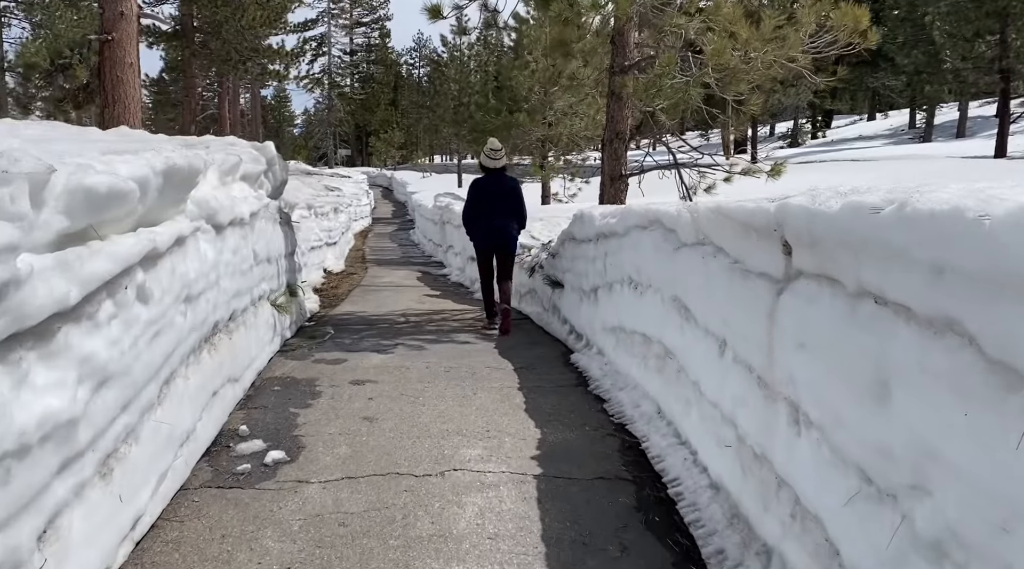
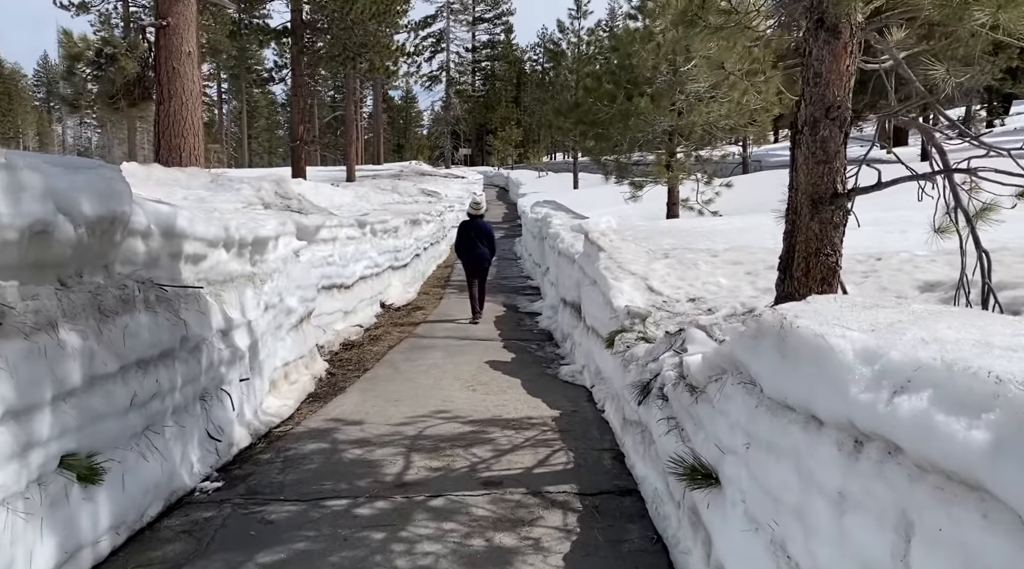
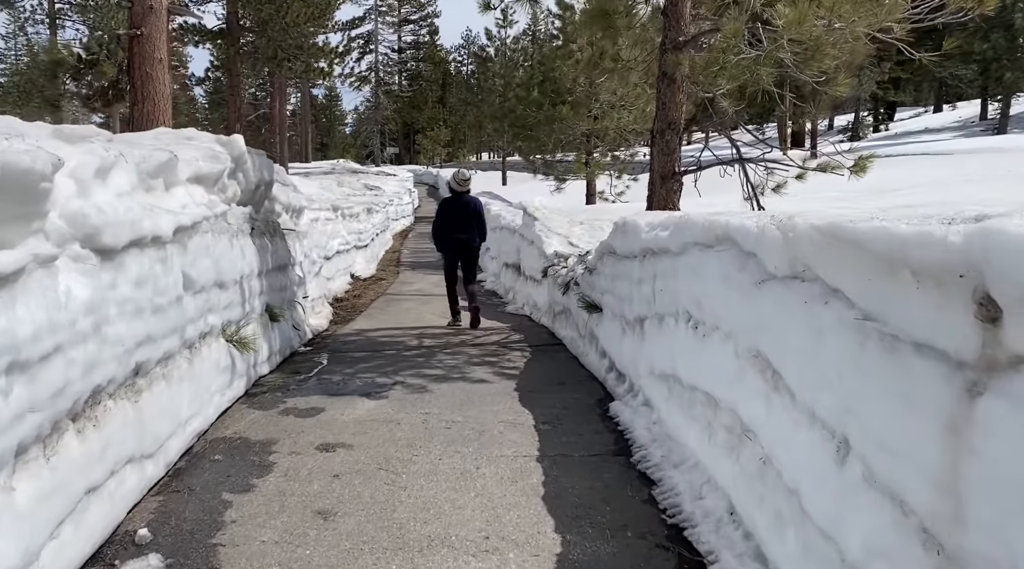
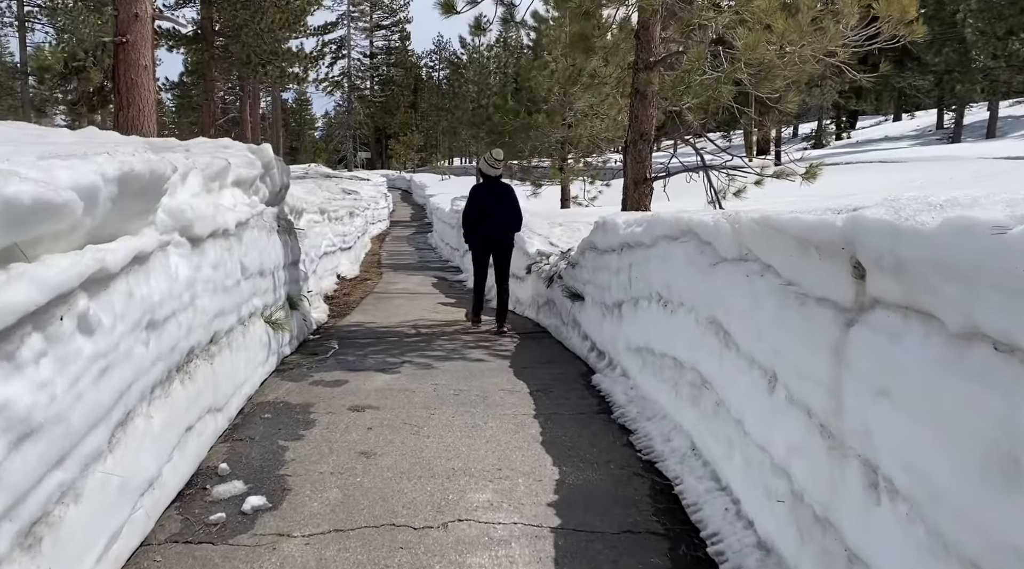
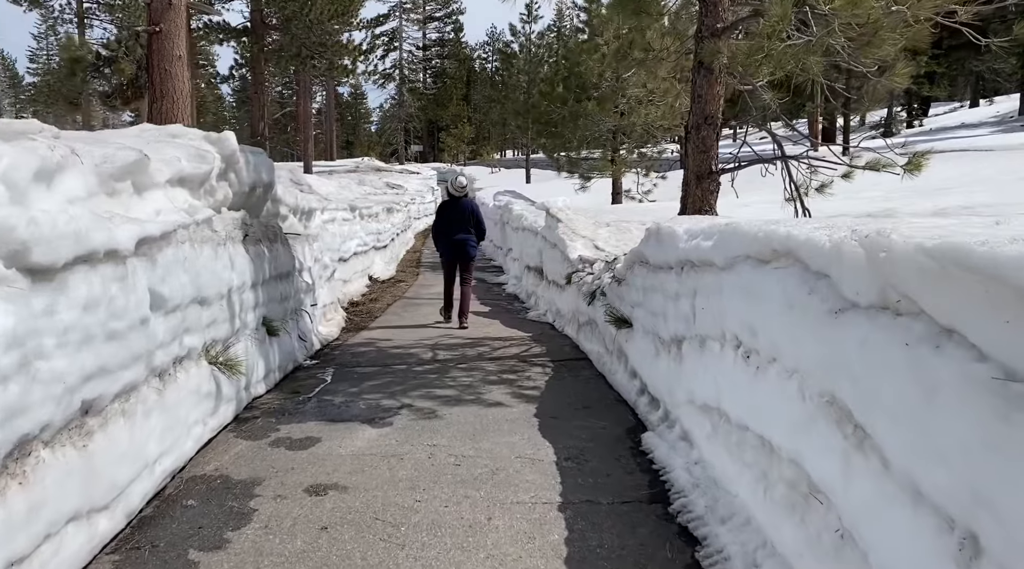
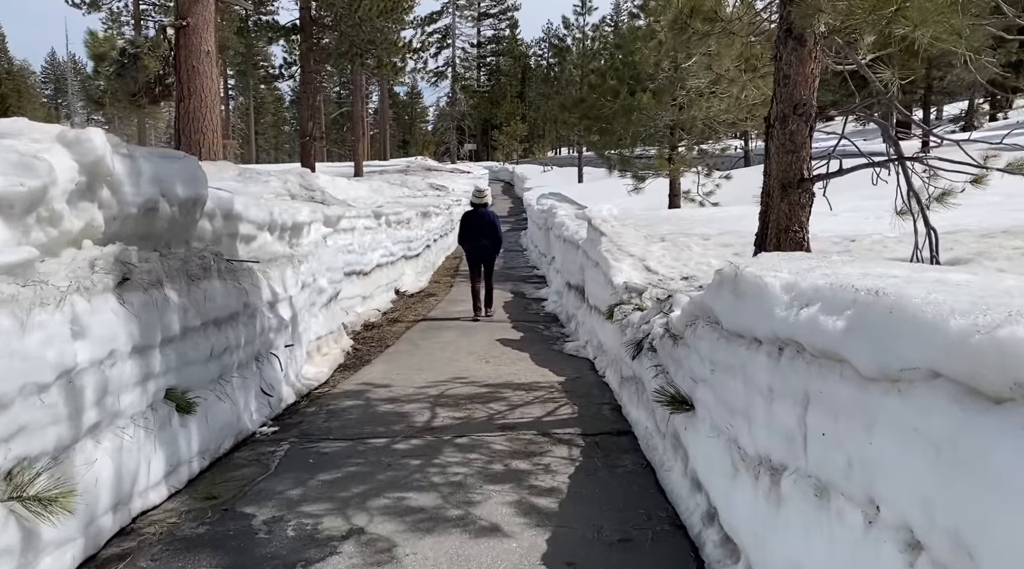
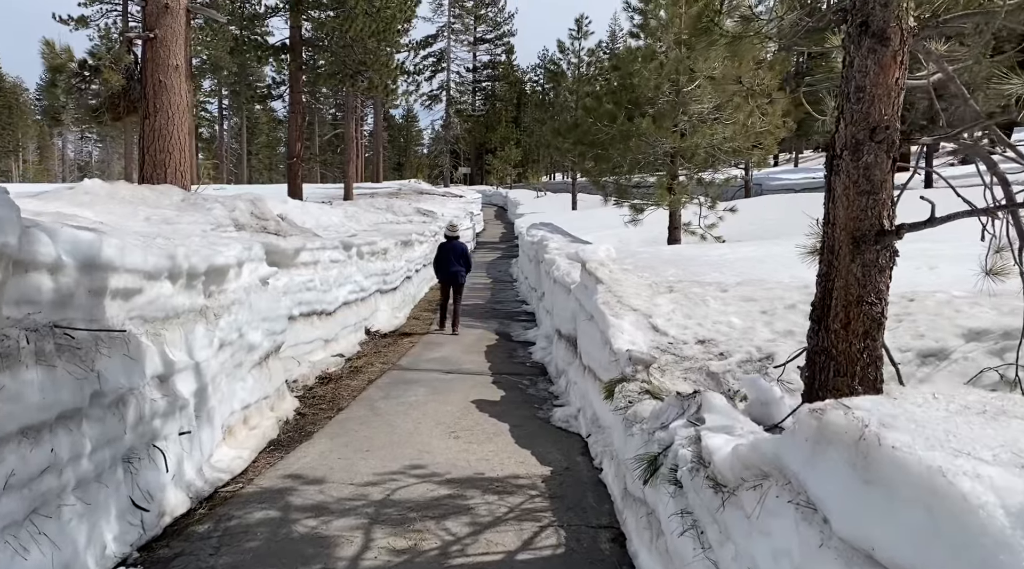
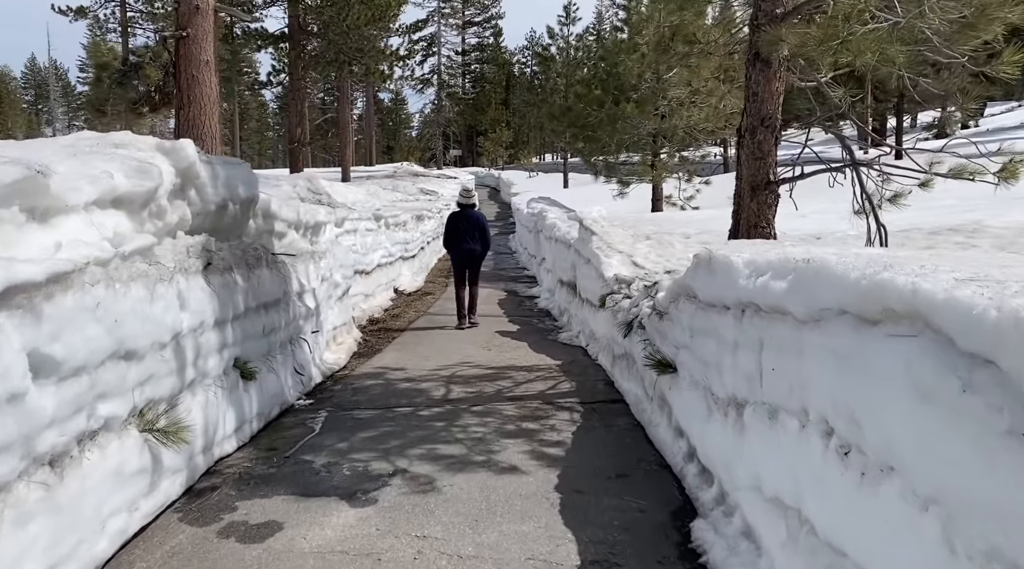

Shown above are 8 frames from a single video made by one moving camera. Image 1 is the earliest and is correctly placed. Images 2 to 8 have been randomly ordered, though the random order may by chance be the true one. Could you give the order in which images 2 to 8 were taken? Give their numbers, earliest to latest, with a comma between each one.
4, 3, 5, 8, 6, 2, 7
